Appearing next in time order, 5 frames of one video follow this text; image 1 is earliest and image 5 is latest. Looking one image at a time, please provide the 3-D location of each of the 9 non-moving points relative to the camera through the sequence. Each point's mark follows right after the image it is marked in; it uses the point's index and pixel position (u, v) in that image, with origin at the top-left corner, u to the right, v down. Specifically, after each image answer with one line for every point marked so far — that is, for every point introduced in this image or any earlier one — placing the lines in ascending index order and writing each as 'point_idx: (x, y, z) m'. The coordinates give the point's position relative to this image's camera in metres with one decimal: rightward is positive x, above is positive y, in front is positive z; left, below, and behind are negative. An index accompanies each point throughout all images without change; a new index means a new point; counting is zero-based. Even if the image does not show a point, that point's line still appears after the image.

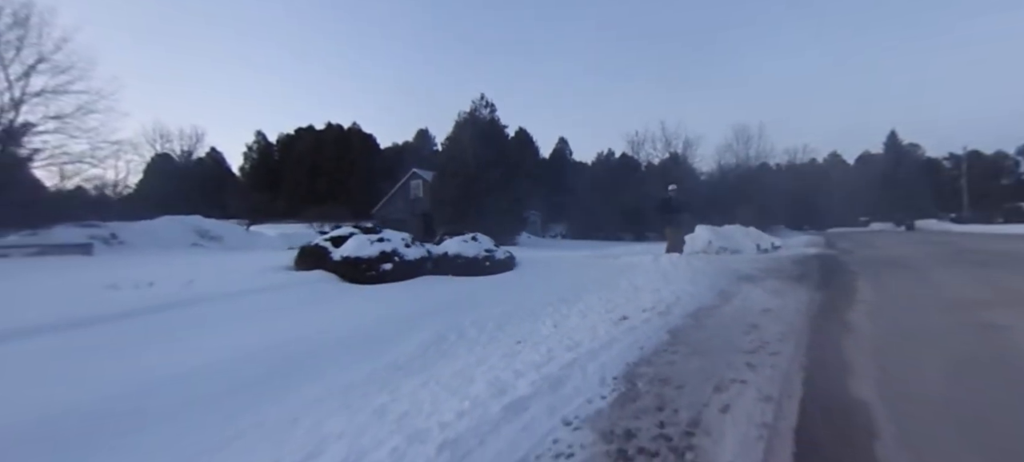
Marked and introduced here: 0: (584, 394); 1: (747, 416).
0: (+0.8, -1.3, +3.2) m
1: (+1.9, -1.3, +2.8) m
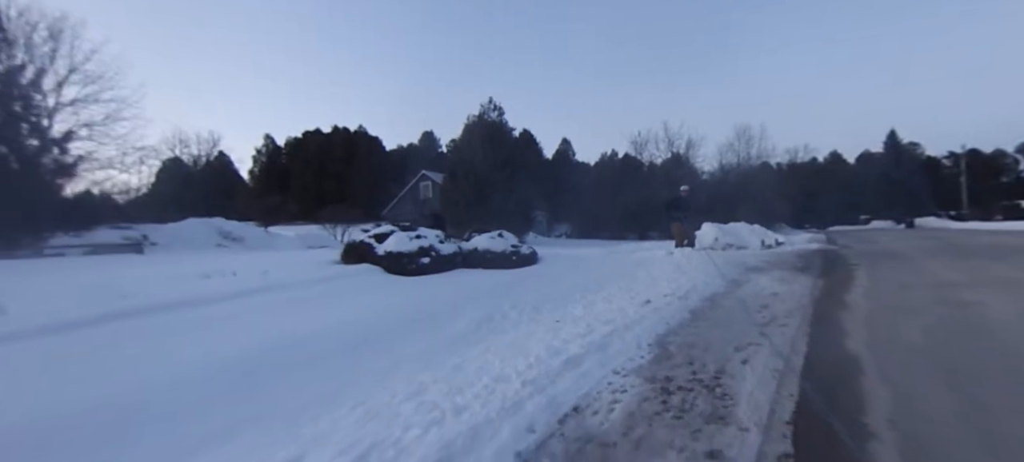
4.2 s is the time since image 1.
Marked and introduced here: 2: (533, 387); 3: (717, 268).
0: (+1.2, -1.2, +3.6) m
1: (+2.3, -1.2, +3.3) m
2: (+0.2, -1.0, +2.5) m
3: (+6.3, -1.1, +11.3) m
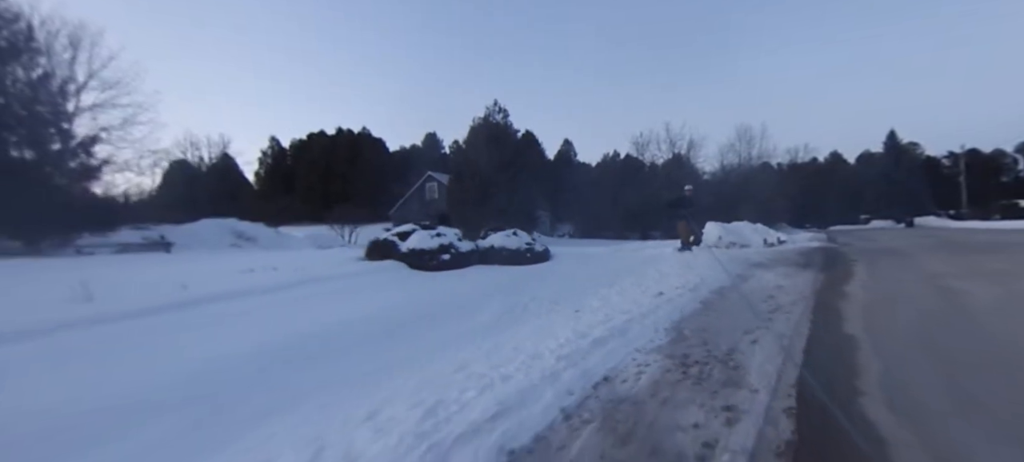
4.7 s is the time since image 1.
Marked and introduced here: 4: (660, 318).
0: (+1.4, -1.2, +3.9) m
1: (+2.5, -1.2, +3.6) m
2: (+0.4, -1.0, +2.8) m
3: (+6.6, -1.0, +11.6) m
4: (+2.0, -1.2, +5.0) m
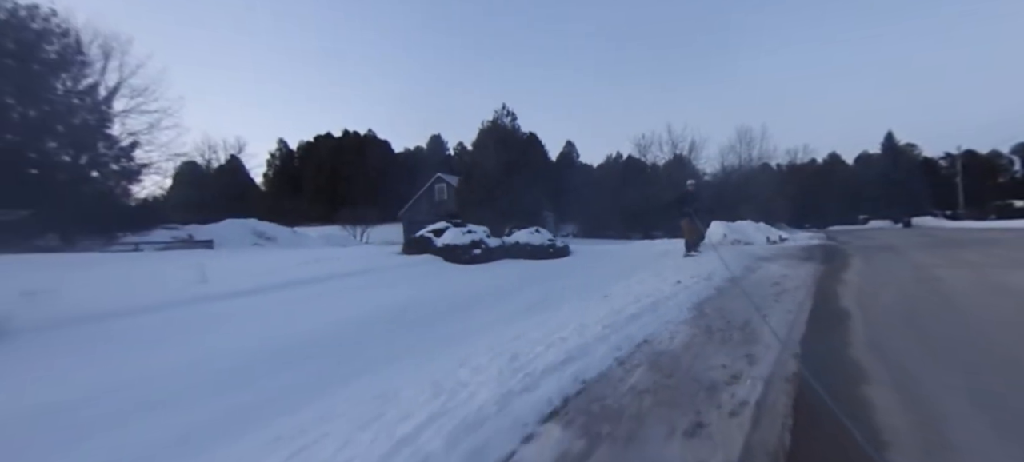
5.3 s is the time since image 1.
0: (+1.8, -1.1, +4.5) m
1: (+2.9, -1.1, +4.1) m
2: (+0.8, -0.9, +3.3) m
3: (+7.0, -1.0, +12.1) m
4: (+2.4, -1.1, +5.6) m
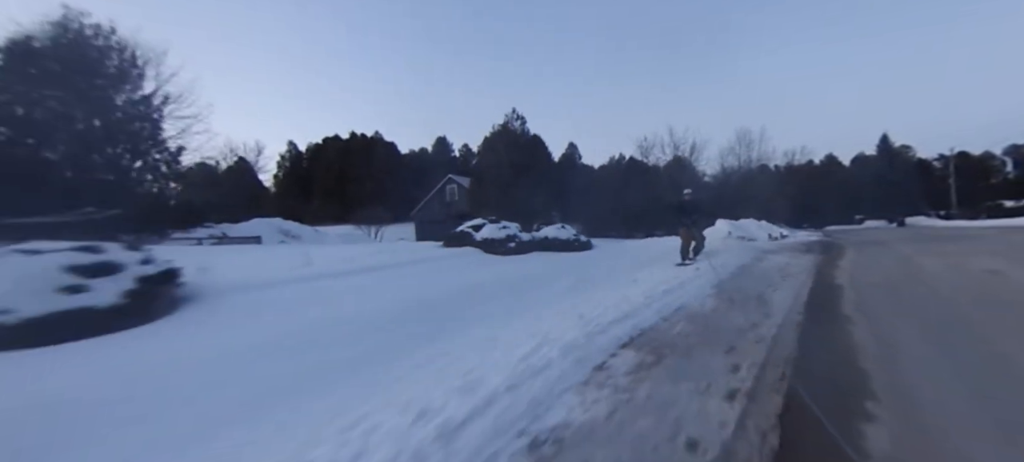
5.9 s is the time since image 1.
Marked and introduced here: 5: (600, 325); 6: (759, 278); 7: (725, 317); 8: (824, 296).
0: (+2.4, -1.0, +5.2) m
1: (+3.5, -1.0, +4.9) m
2: (+1.4, -0.8, +4.1) m
3: (+7.6, -0.9, +12.9) m
4: (+3.0, -1.0, +6.3) m
5: (+0.8, -0.9, +3.7) m
6: (+4.9, -1.1, +7.6) m
7: (+2.4, -0.9, +4.2) m
8: (+5.1, -1.1, +6.2) m
